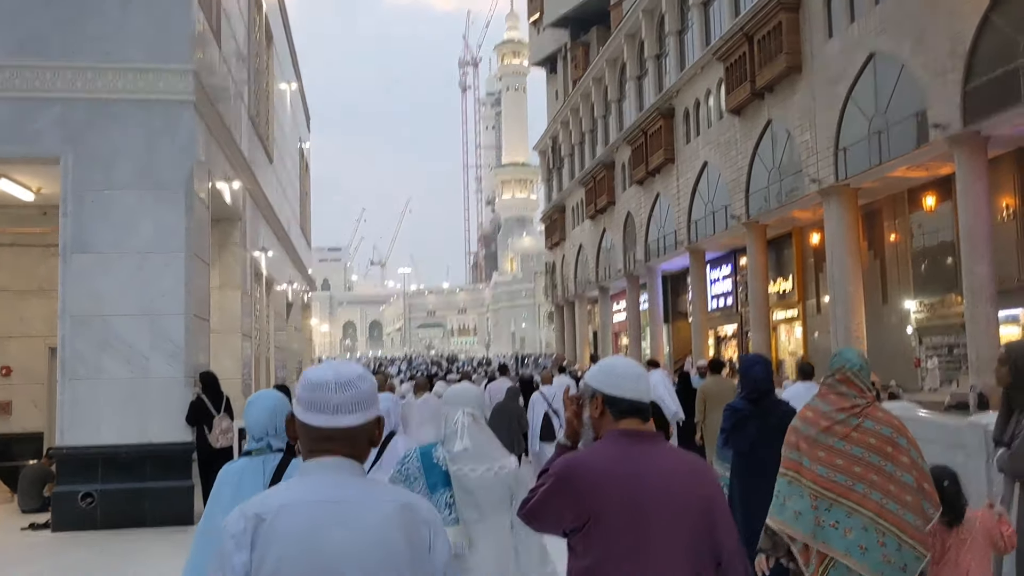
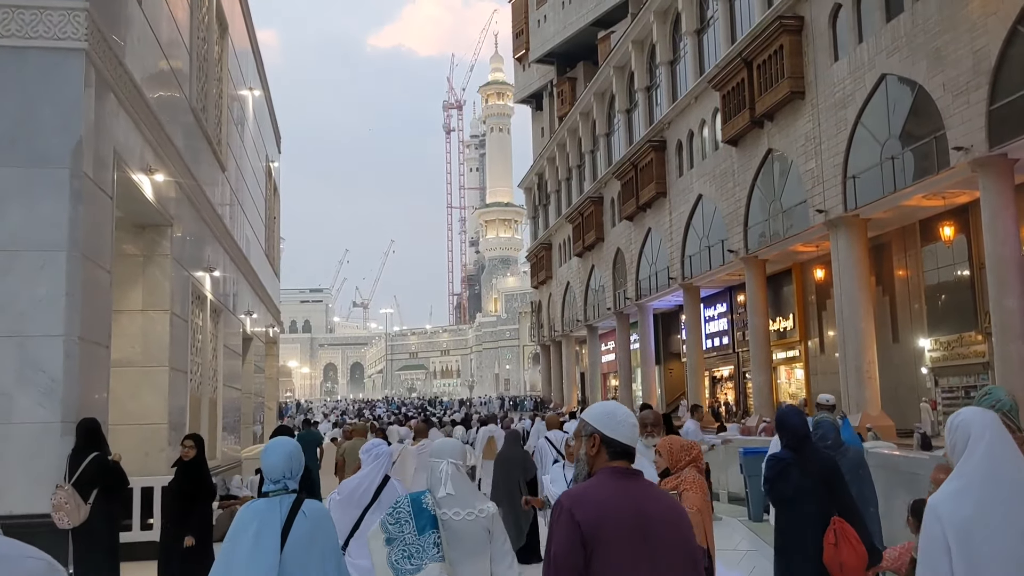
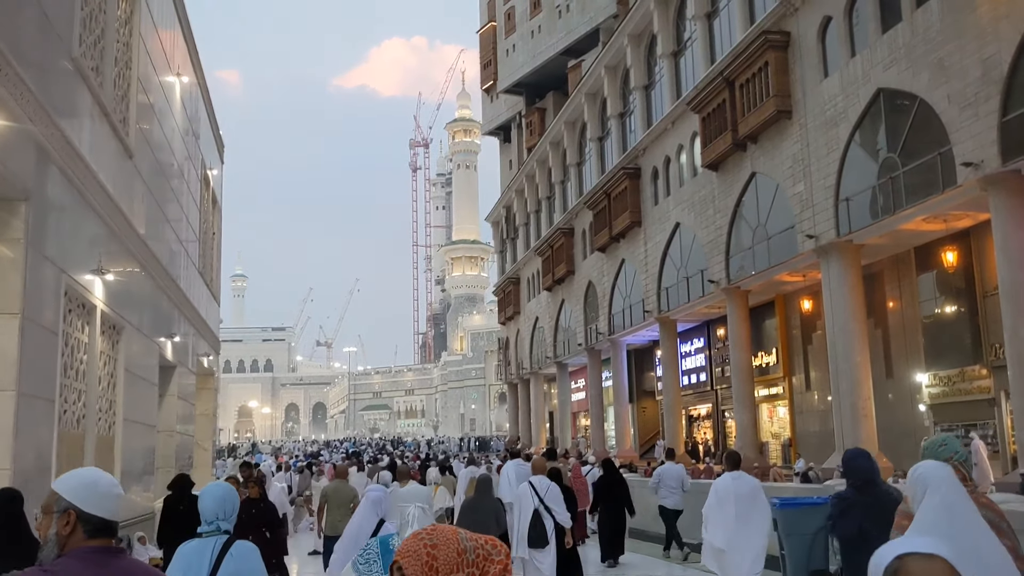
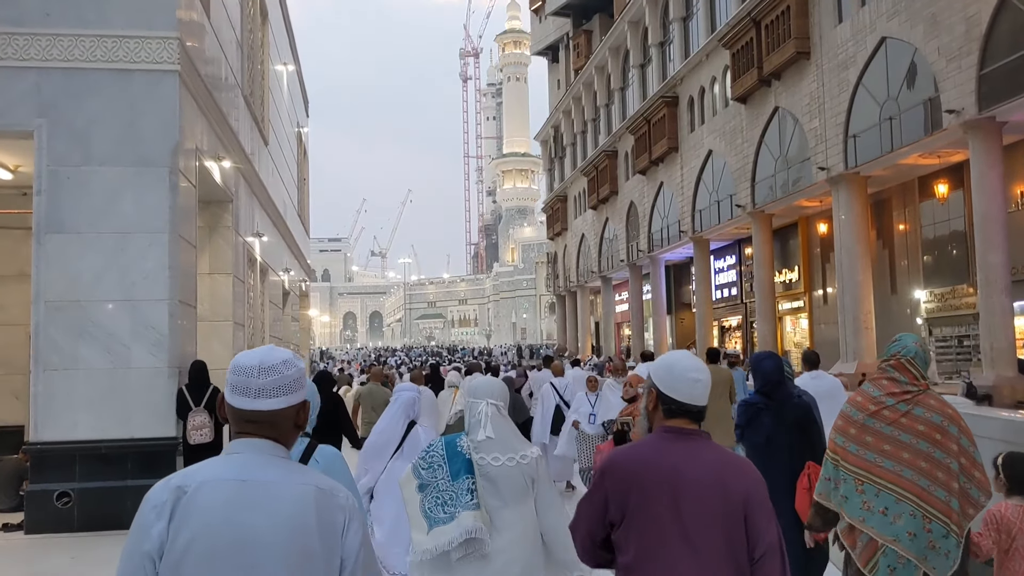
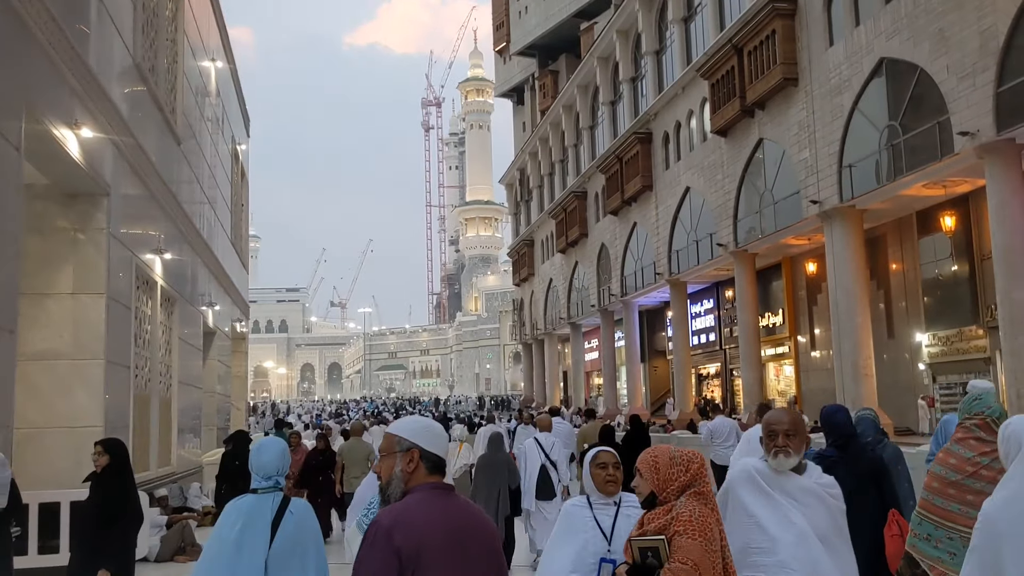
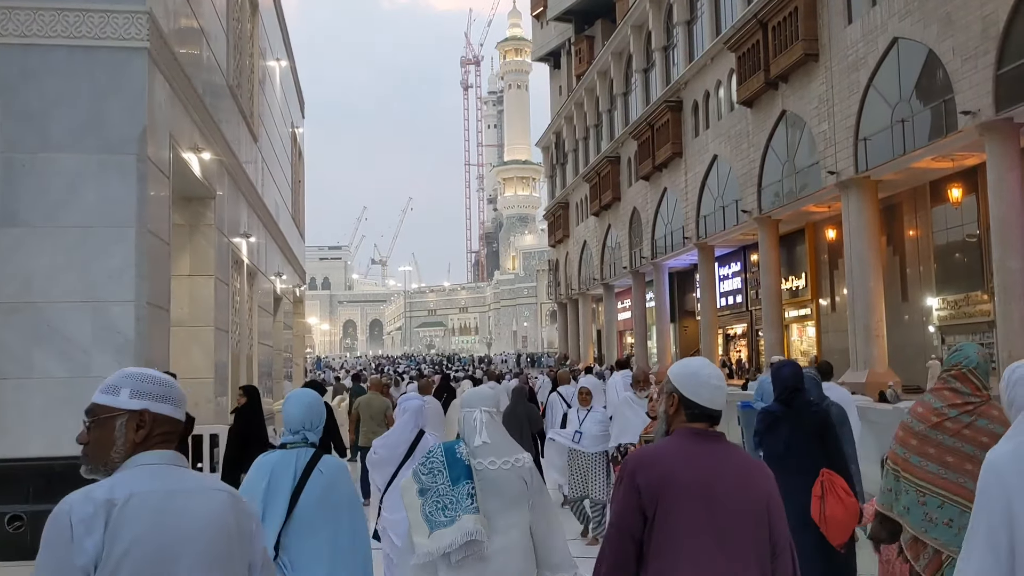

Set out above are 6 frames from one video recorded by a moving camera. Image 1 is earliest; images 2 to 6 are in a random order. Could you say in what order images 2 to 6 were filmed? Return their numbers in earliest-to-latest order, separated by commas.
4, 6, 2, 5, 3
